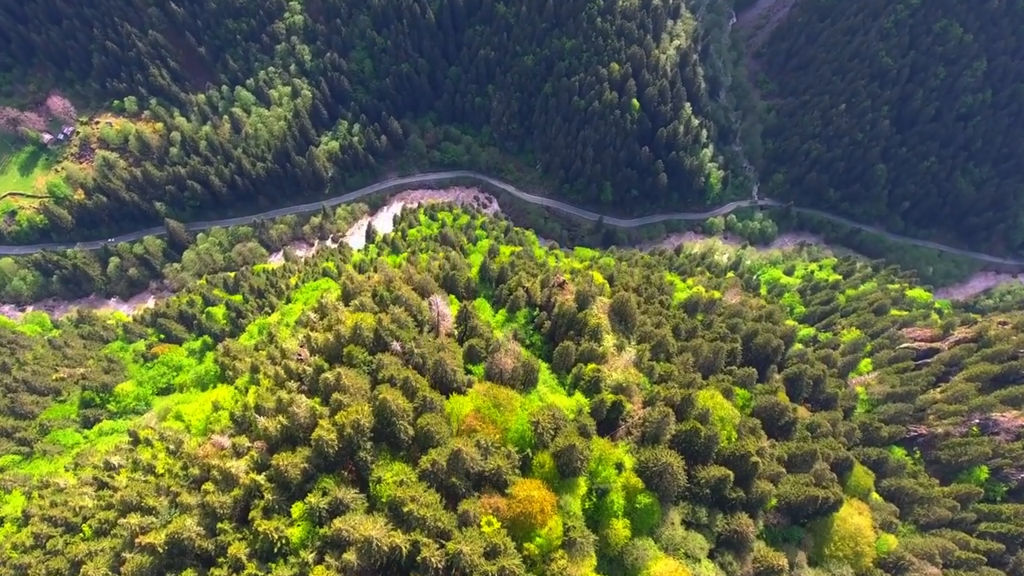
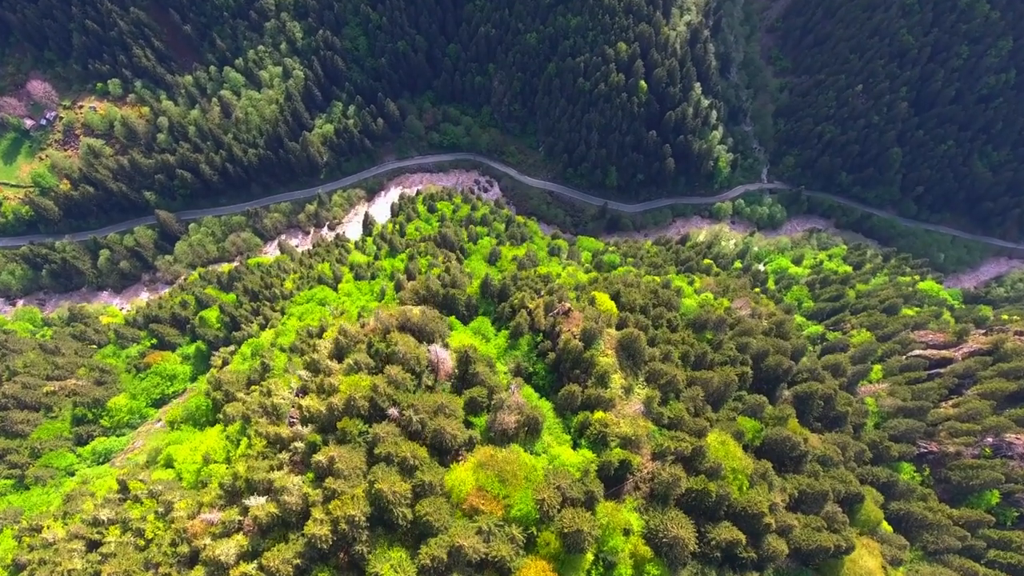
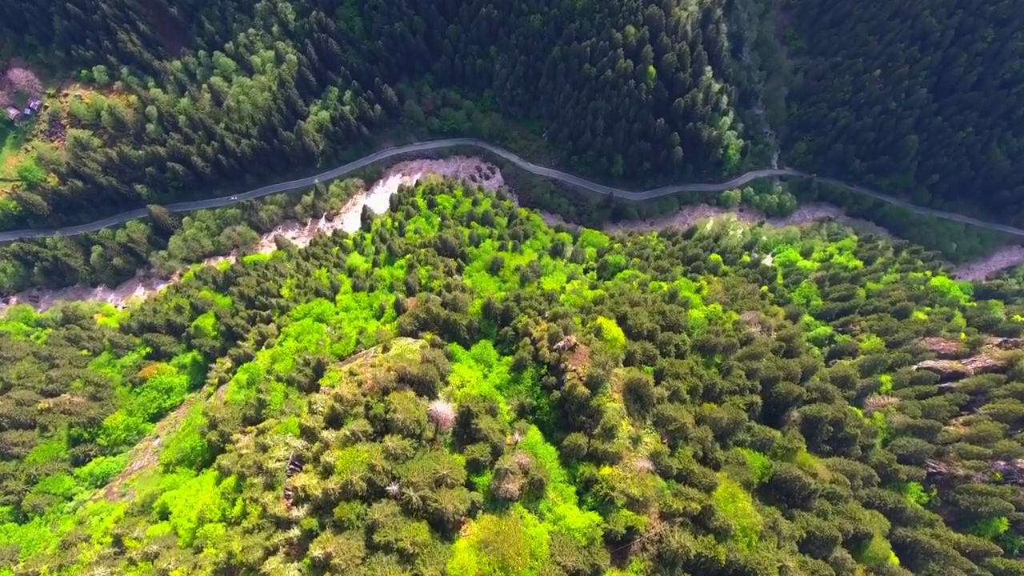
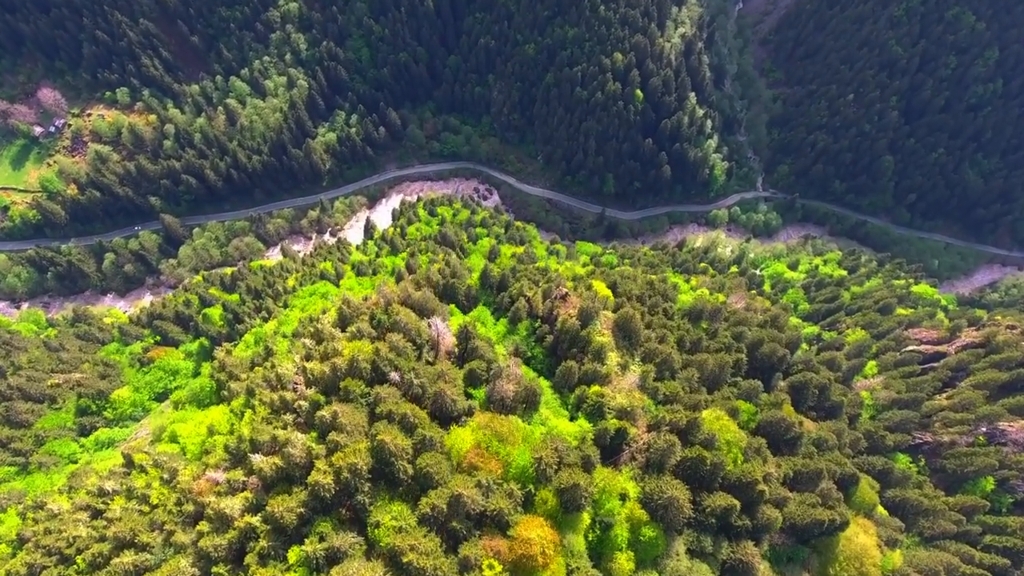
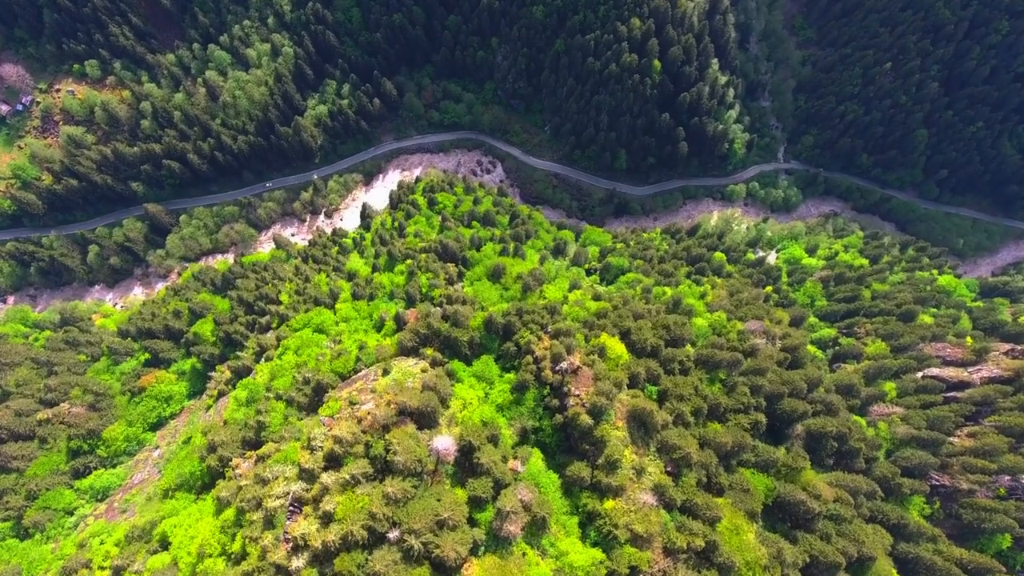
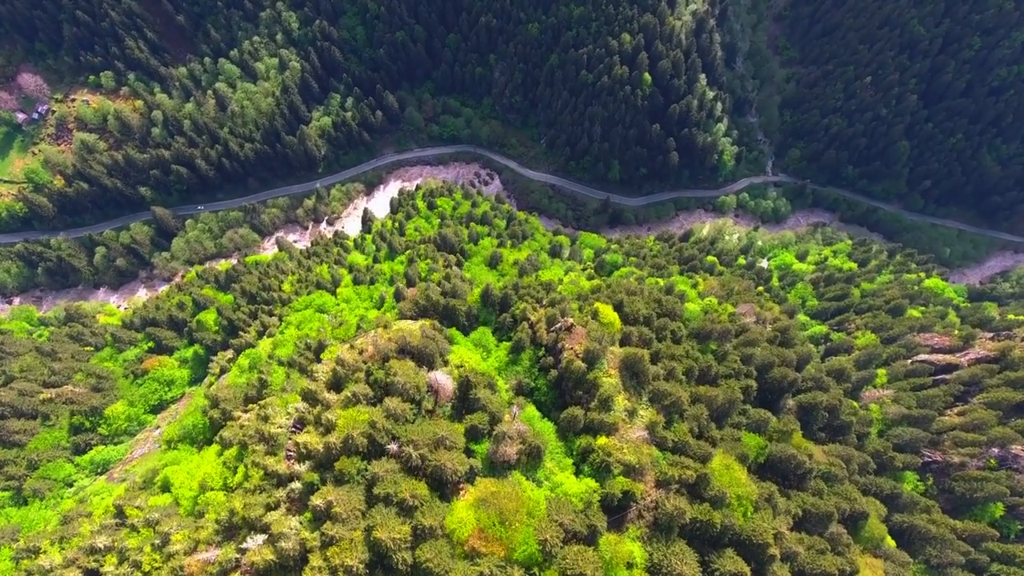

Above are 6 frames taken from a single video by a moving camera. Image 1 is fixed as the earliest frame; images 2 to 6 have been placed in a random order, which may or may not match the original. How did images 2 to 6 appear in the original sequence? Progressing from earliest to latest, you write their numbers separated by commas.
4, 2, 6, 3, 5
